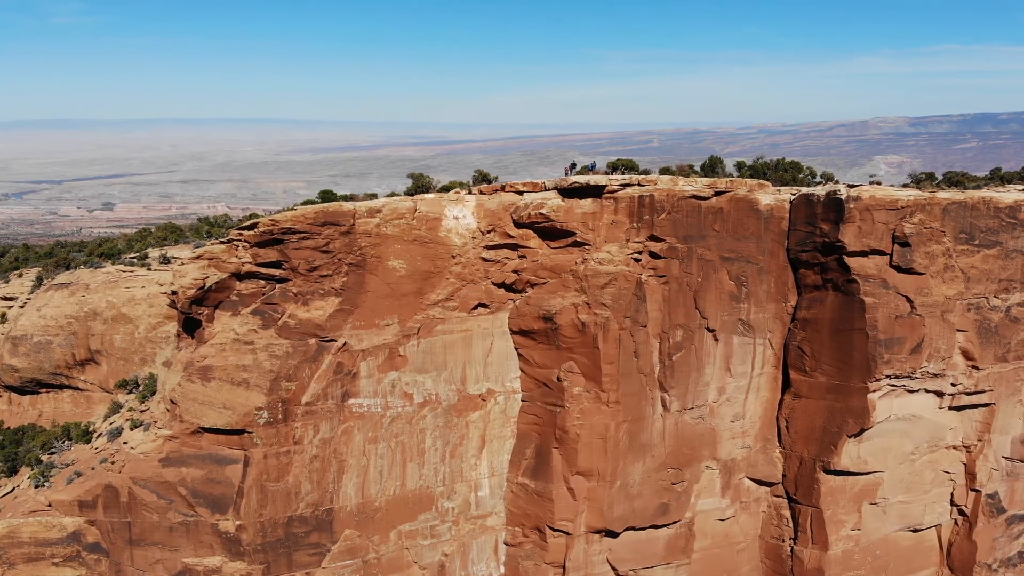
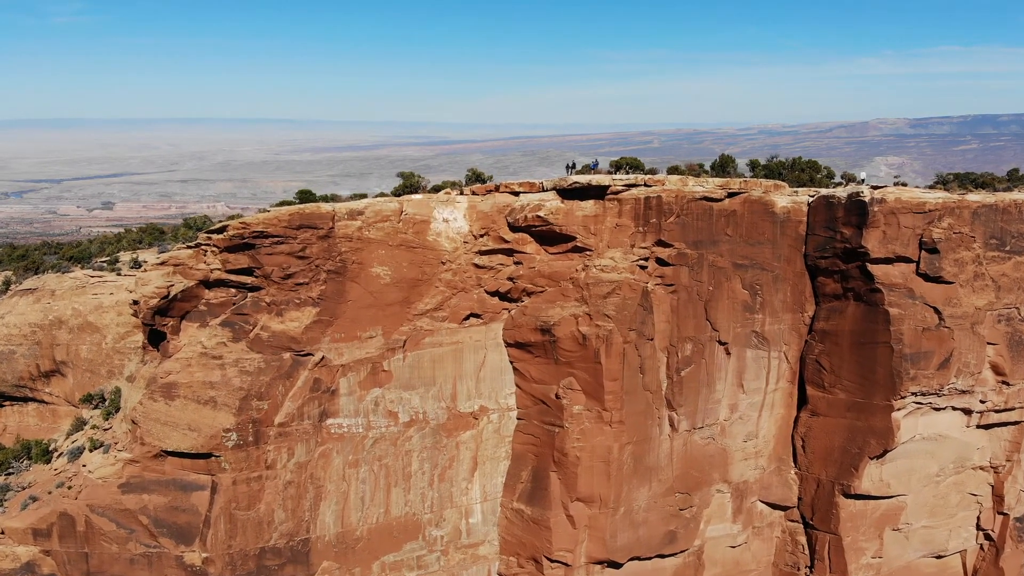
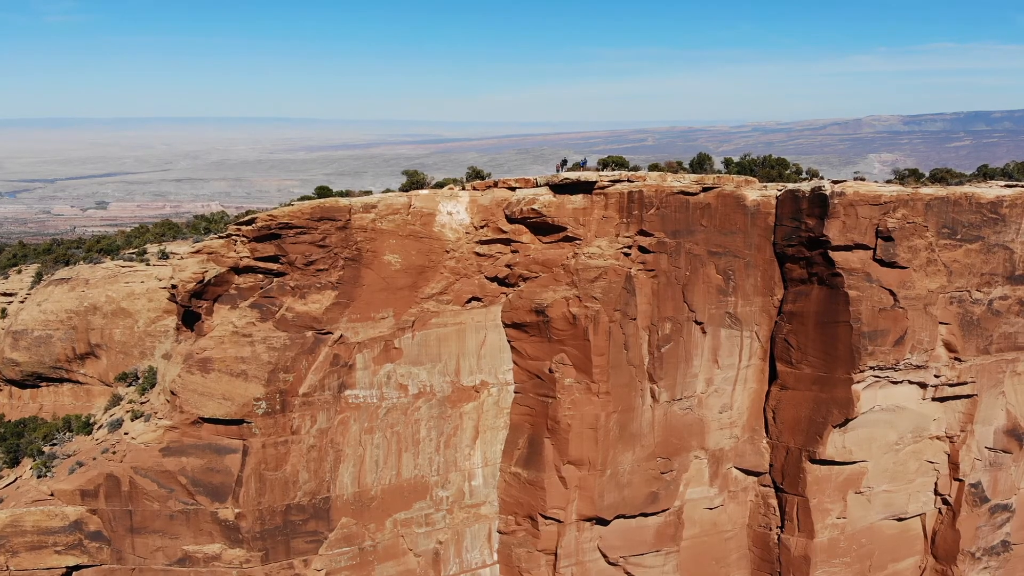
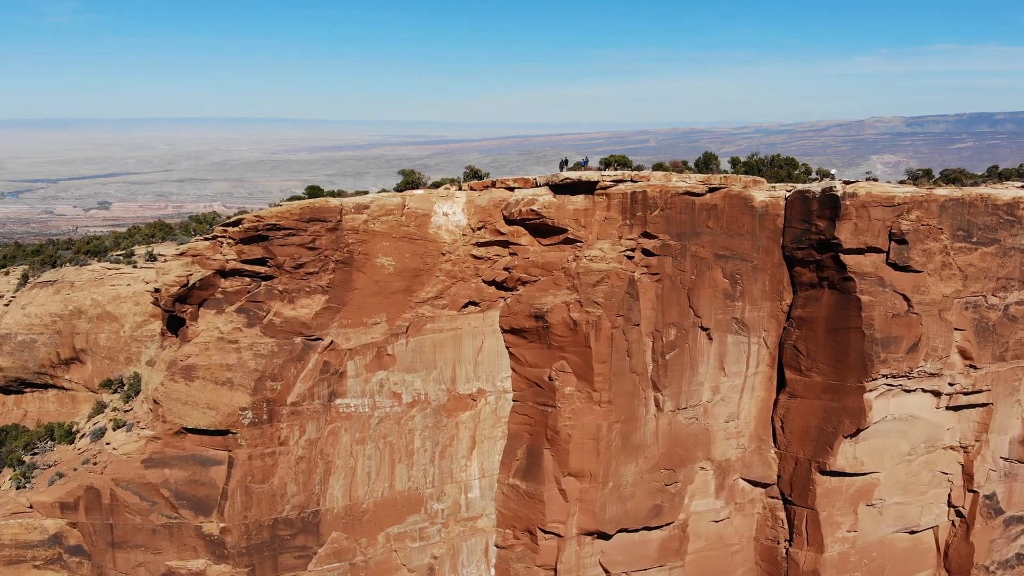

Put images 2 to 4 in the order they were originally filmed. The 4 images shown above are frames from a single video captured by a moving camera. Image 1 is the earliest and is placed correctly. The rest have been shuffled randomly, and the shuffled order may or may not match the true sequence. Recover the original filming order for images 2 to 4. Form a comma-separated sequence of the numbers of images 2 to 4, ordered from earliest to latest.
3, 4, 2
